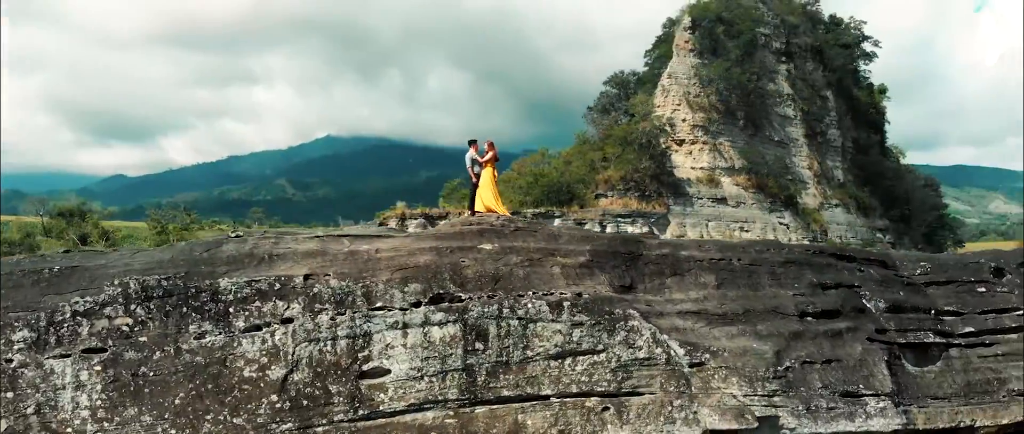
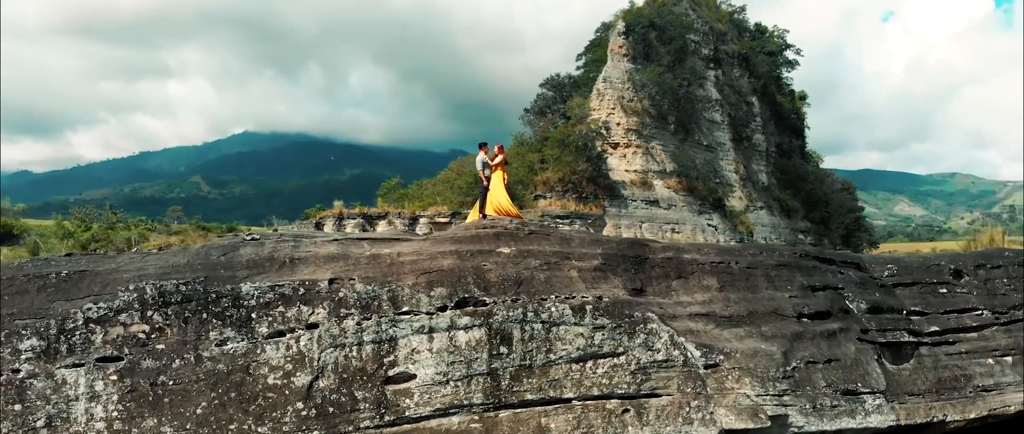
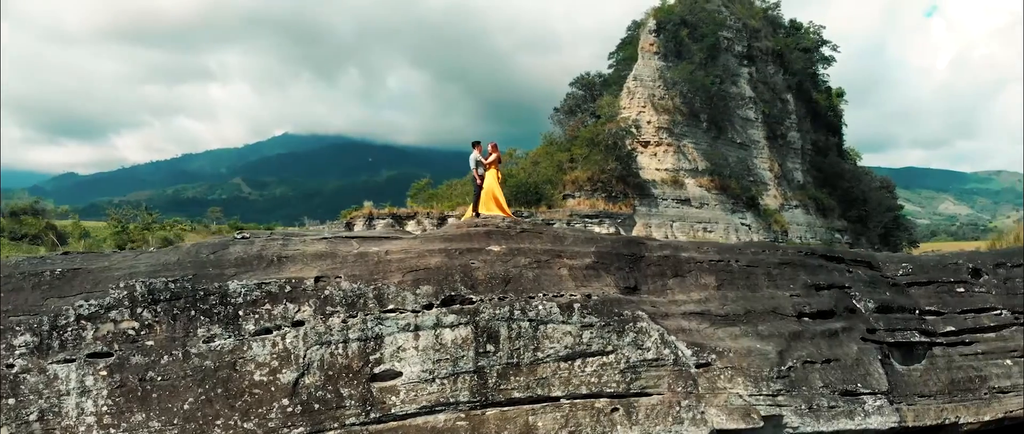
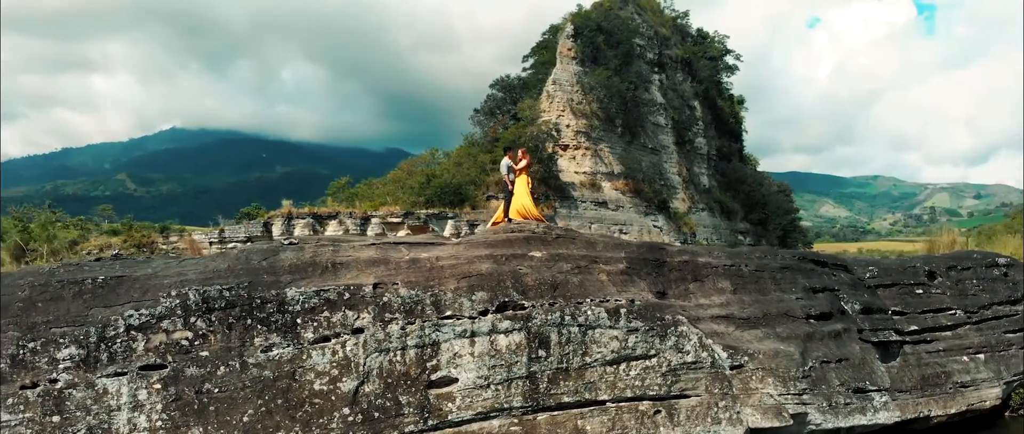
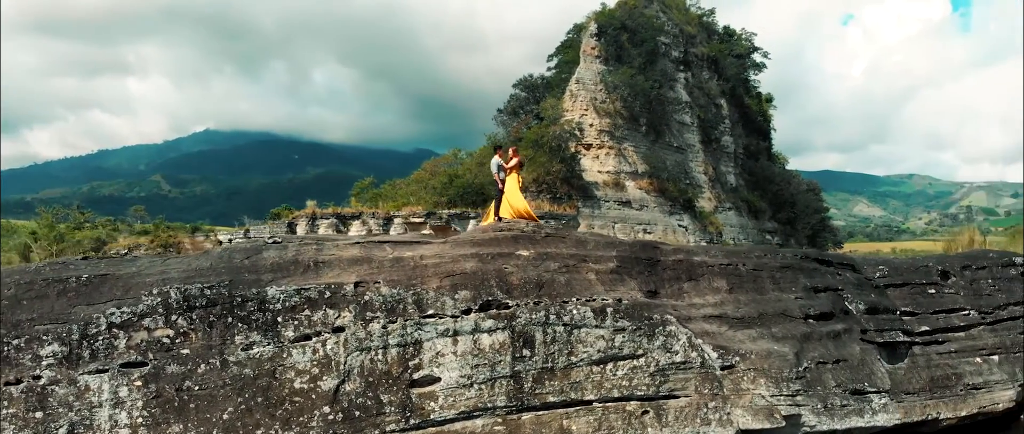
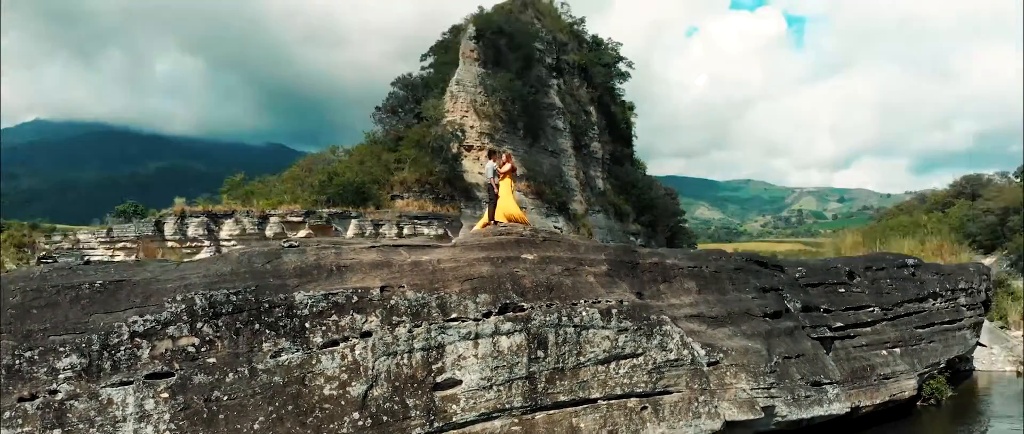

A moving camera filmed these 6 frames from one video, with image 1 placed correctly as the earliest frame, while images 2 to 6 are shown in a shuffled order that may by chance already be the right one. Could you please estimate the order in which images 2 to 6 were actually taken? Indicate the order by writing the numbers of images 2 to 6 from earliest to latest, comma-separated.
3, 2, 5, 4, 6
